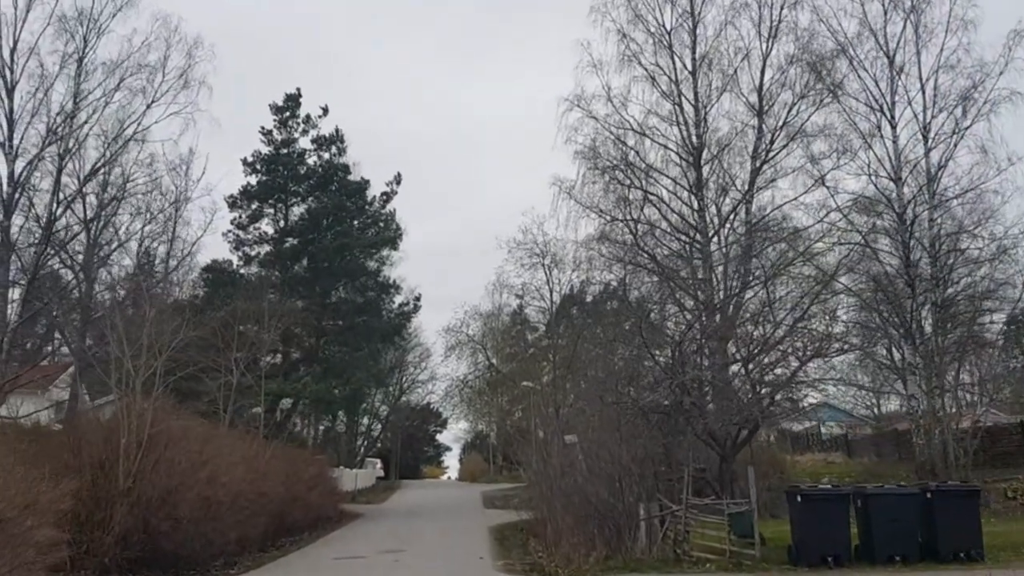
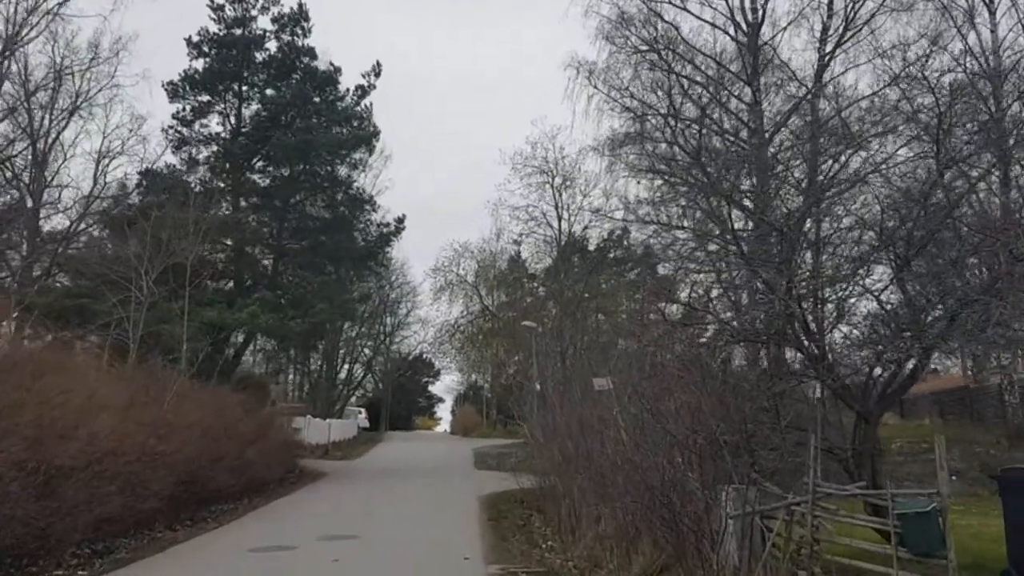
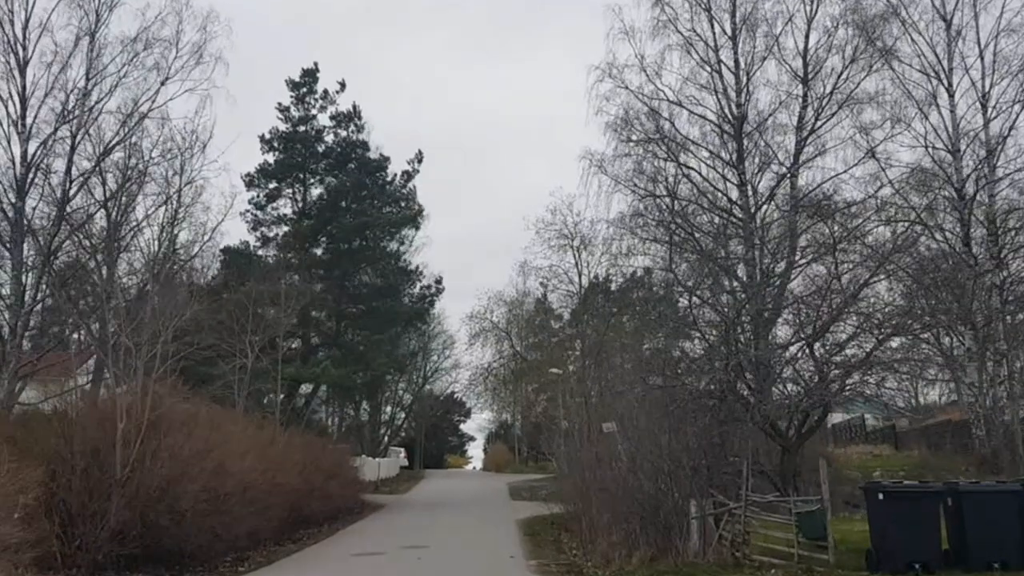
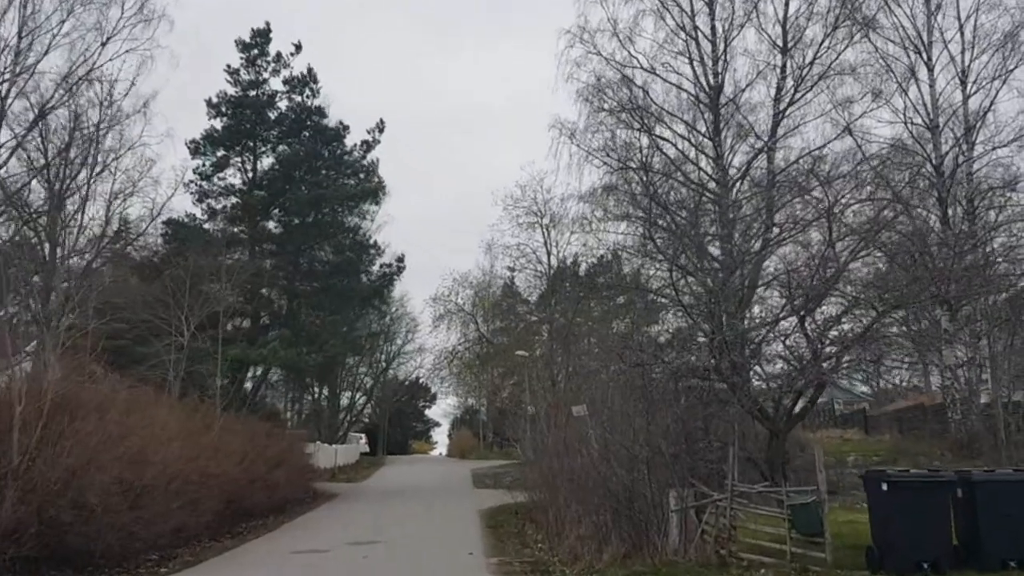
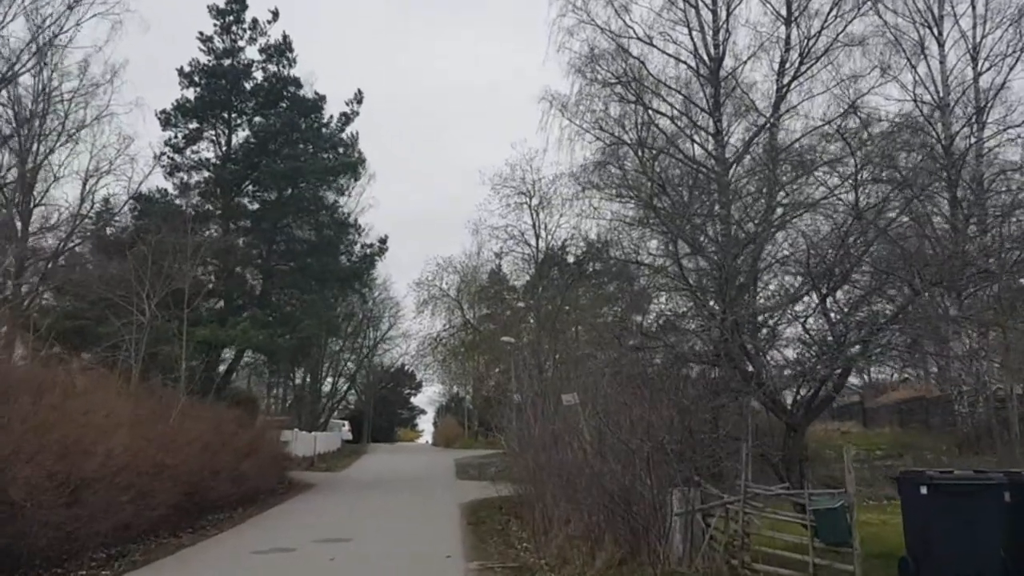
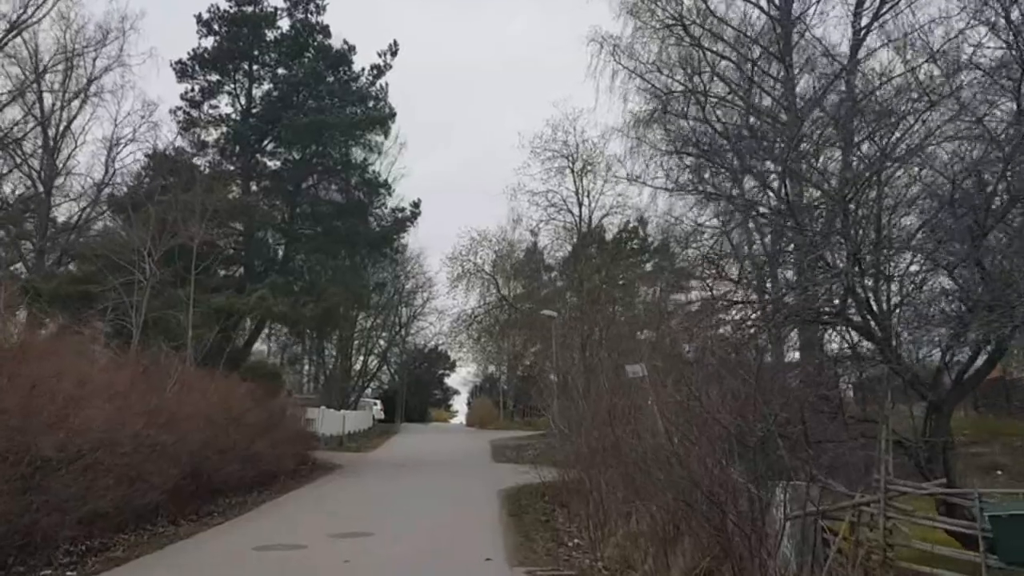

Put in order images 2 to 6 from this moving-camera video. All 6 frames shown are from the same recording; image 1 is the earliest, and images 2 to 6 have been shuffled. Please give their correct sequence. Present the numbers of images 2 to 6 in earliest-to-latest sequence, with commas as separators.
3, 4, 5, 2, 6
